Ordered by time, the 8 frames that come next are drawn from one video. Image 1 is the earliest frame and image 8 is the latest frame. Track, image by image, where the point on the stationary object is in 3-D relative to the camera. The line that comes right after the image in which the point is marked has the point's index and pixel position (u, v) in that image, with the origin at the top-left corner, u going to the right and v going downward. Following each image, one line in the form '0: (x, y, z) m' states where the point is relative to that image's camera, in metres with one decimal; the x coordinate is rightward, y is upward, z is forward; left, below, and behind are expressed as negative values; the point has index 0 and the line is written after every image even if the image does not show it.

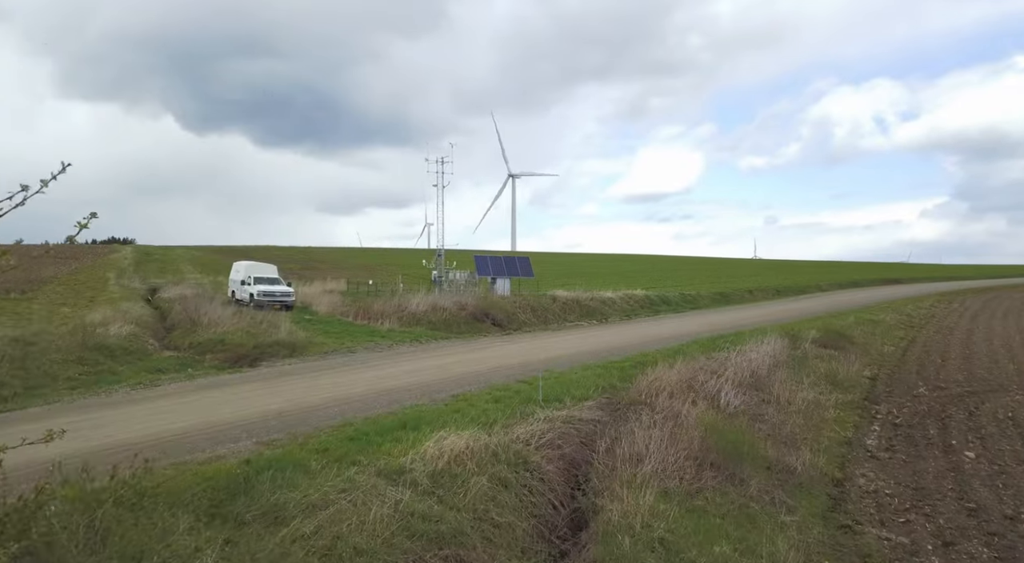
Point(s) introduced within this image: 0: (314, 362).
0: (-5.1, -2.1, +14.6) m
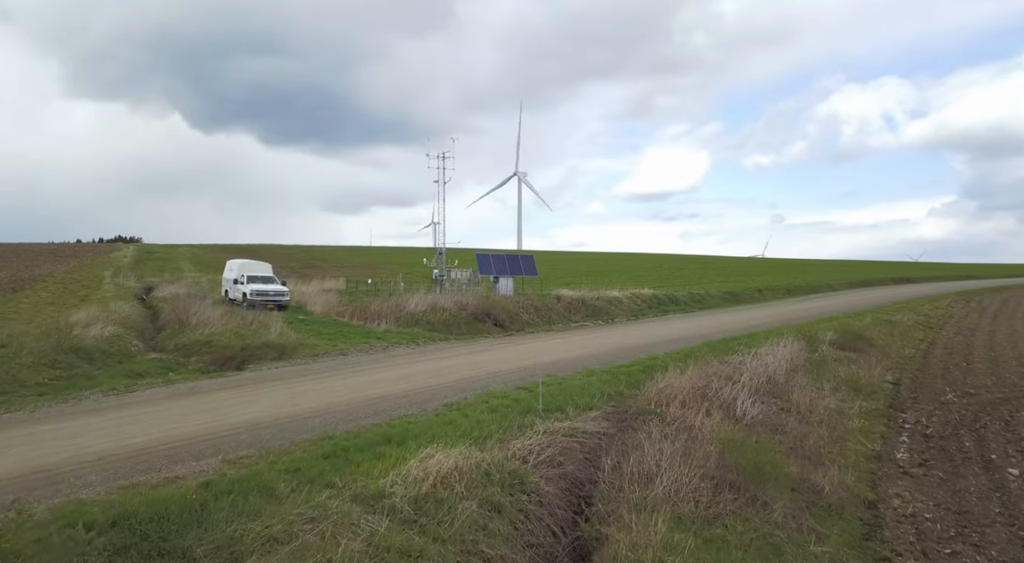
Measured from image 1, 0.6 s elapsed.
0: (-5.0, -2.0, +13.8) m
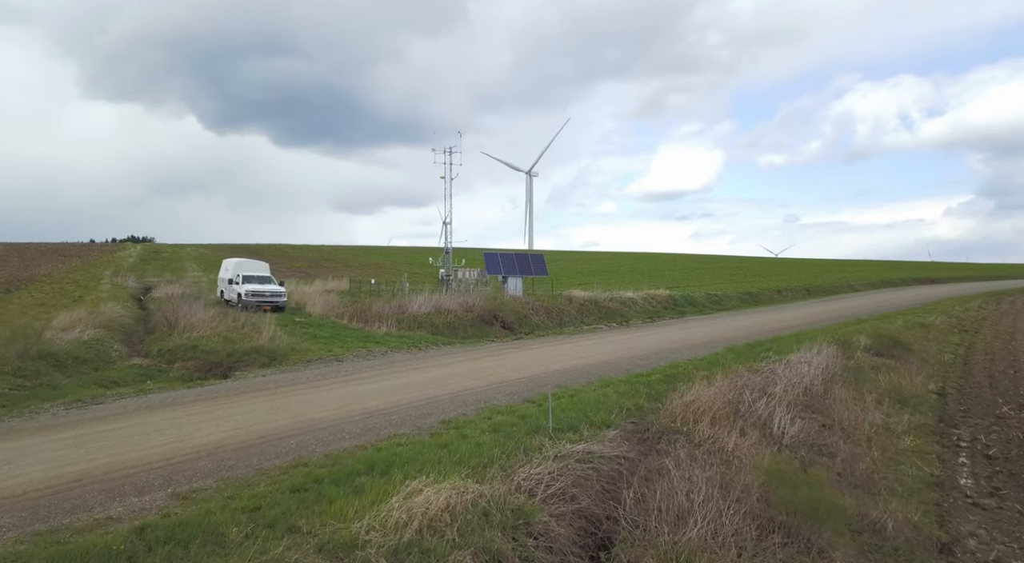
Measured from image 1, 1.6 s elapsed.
0: (-4.9, -2.0, +12.7) m
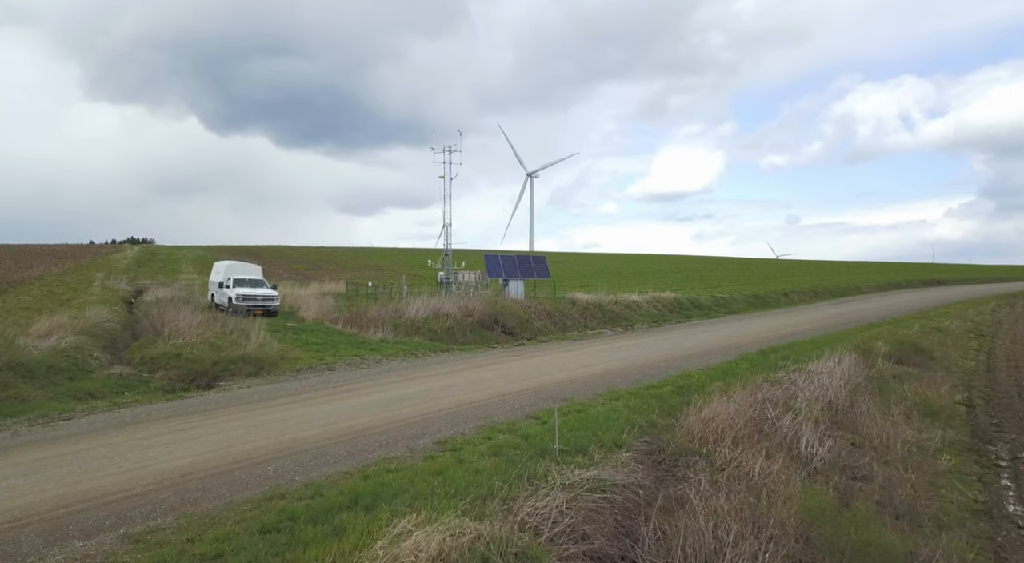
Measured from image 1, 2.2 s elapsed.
0: (-4.8, -2.1, +12.0) m
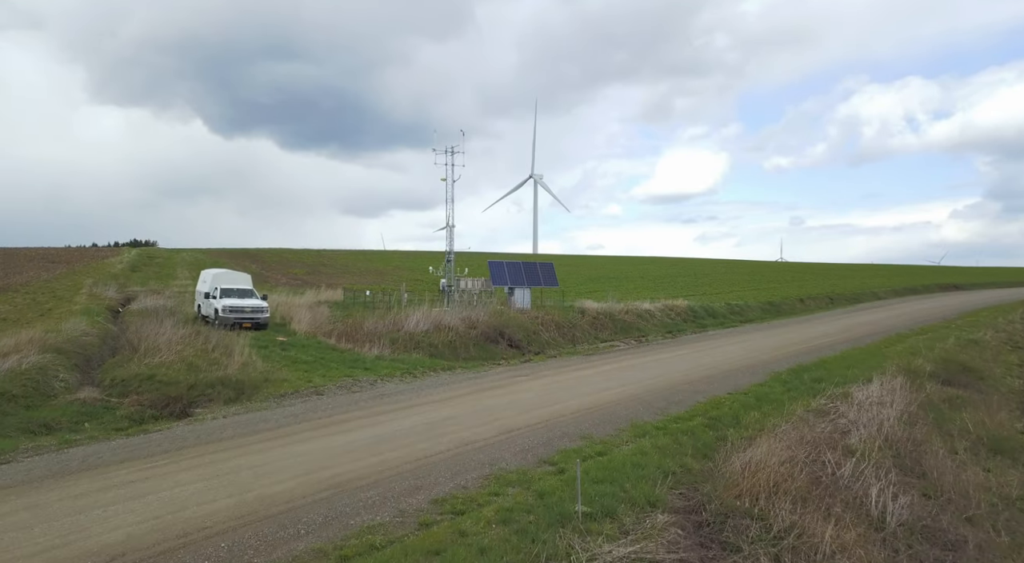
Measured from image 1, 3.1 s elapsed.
0: (-4.7, -2.4, +10.6) m
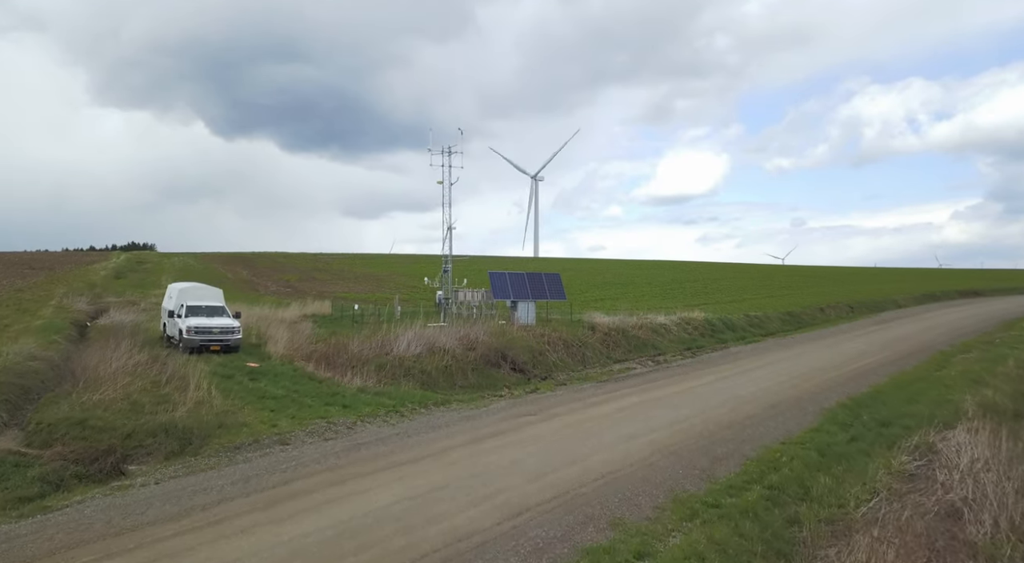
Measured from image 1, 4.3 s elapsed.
0: (-4.6, -2.9, +8.5) m
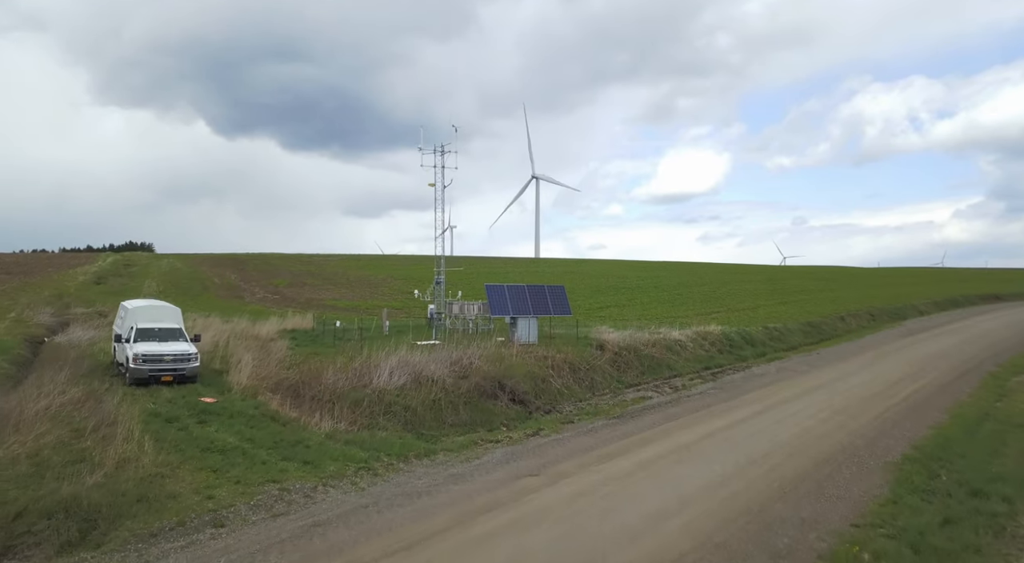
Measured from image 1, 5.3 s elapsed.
0: (-4.6, -3.4, +6.4) m
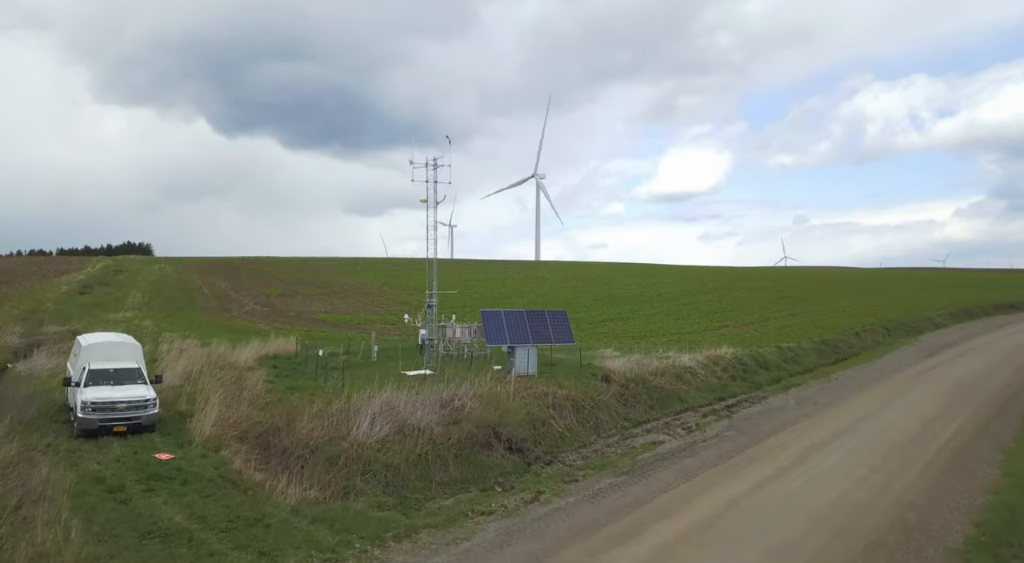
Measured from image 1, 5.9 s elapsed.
0: (-4.7, -4.2, +4.8) m
